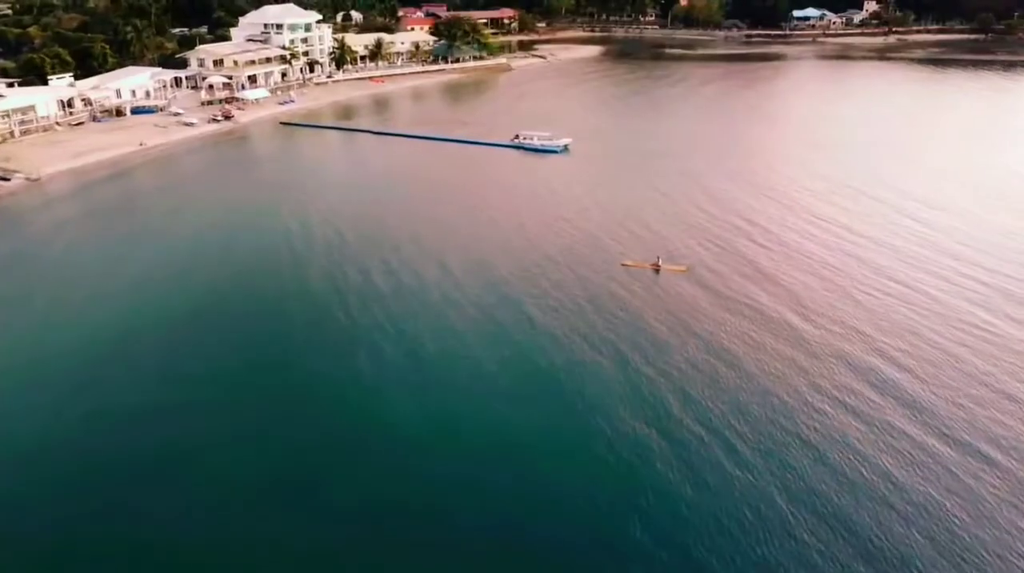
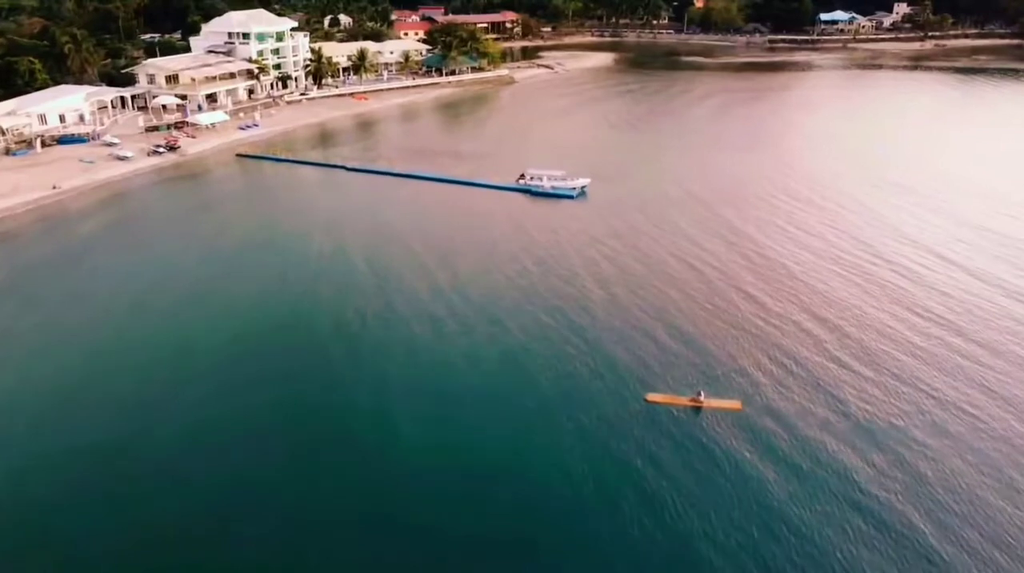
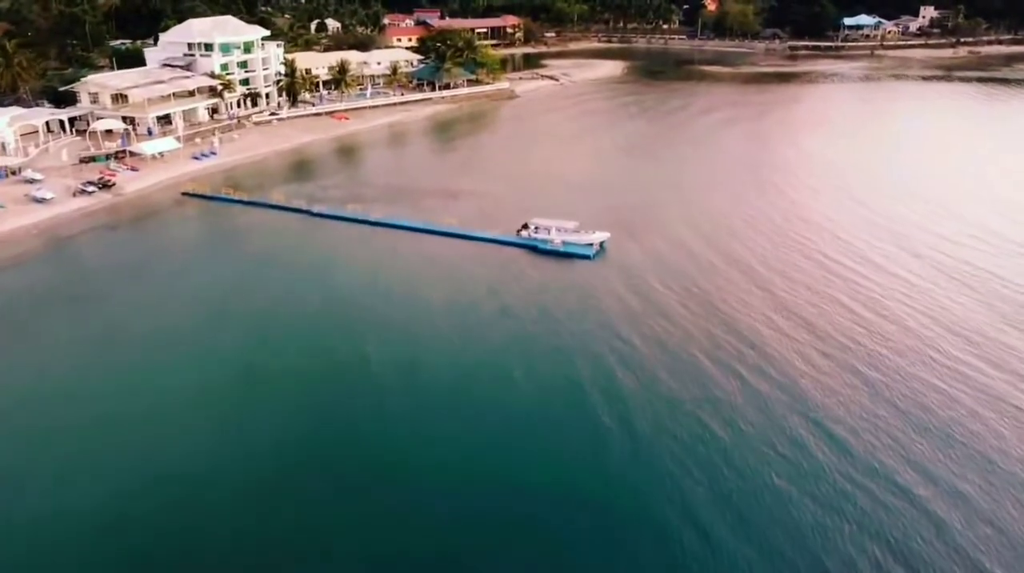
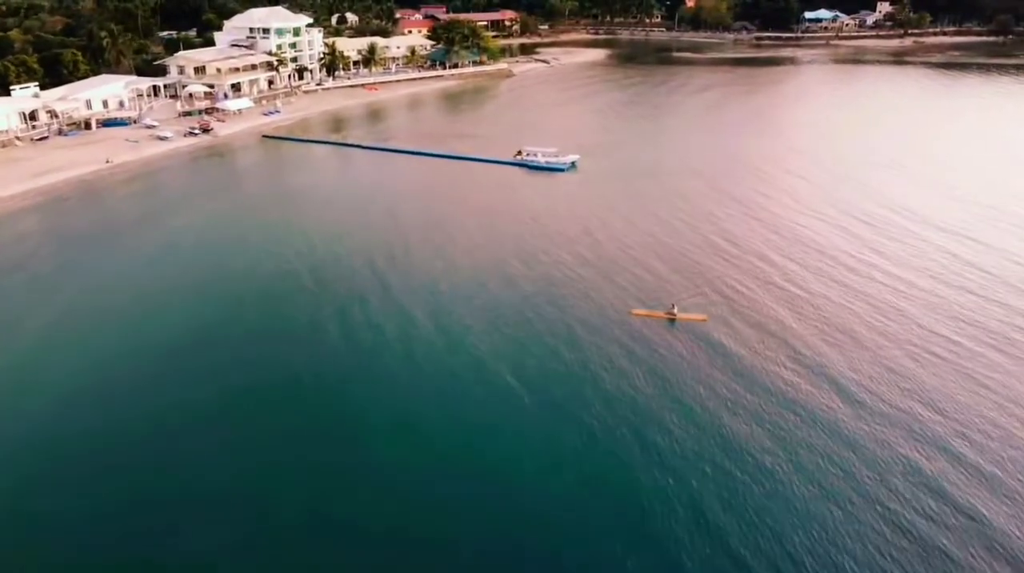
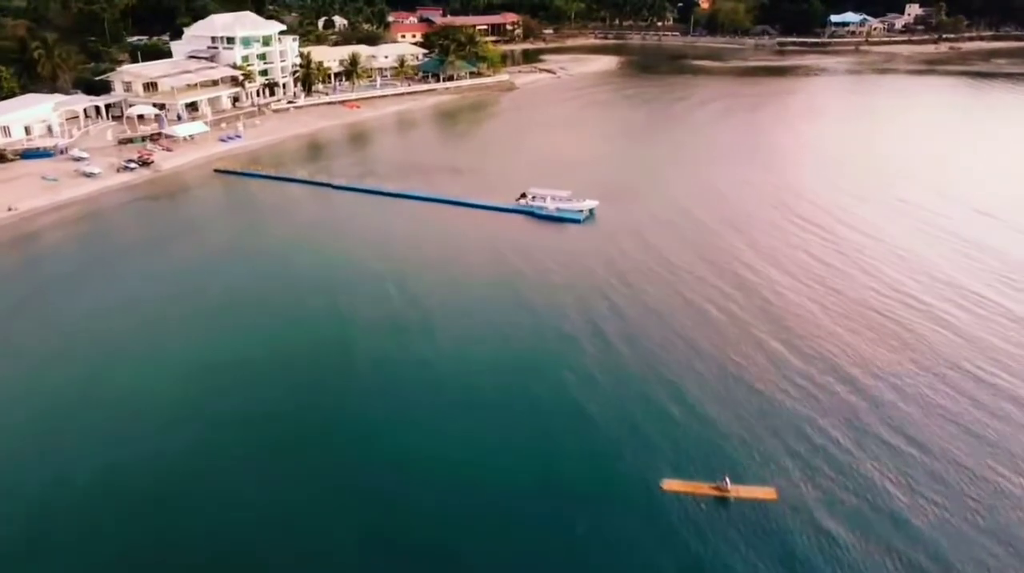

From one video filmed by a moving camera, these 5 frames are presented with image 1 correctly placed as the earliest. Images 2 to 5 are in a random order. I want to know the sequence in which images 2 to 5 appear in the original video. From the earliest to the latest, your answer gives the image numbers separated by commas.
4, 2, 5, 3
